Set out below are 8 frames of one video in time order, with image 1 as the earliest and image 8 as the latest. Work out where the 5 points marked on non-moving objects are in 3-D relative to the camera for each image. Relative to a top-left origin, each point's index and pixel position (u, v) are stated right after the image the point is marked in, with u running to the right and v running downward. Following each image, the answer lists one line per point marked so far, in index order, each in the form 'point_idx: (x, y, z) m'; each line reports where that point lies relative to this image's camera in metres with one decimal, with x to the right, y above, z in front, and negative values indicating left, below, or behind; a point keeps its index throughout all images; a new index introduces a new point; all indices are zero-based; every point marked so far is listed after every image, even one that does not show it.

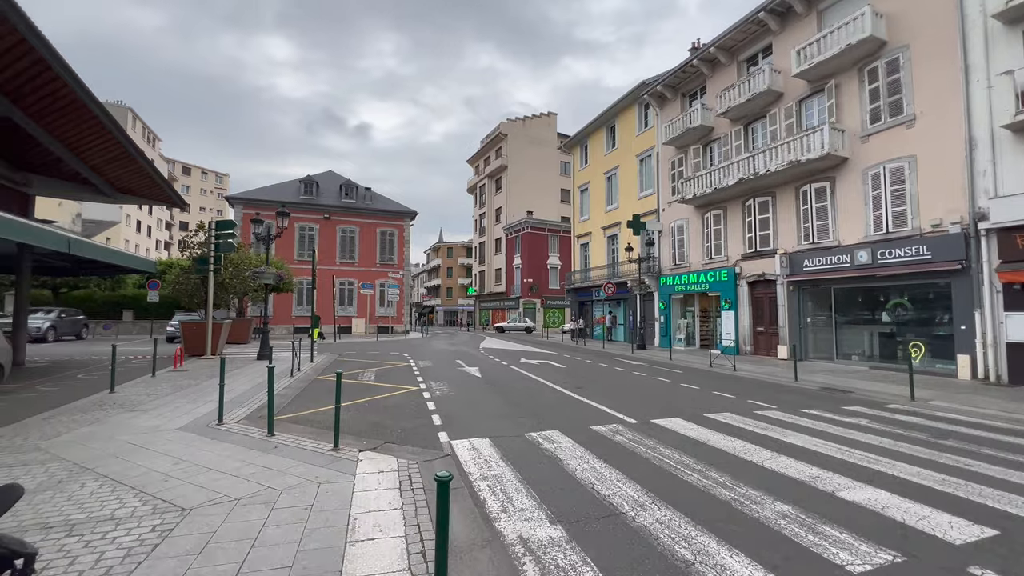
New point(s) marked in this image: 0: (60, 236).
0: (-11.4, +1.3, +10.7) m
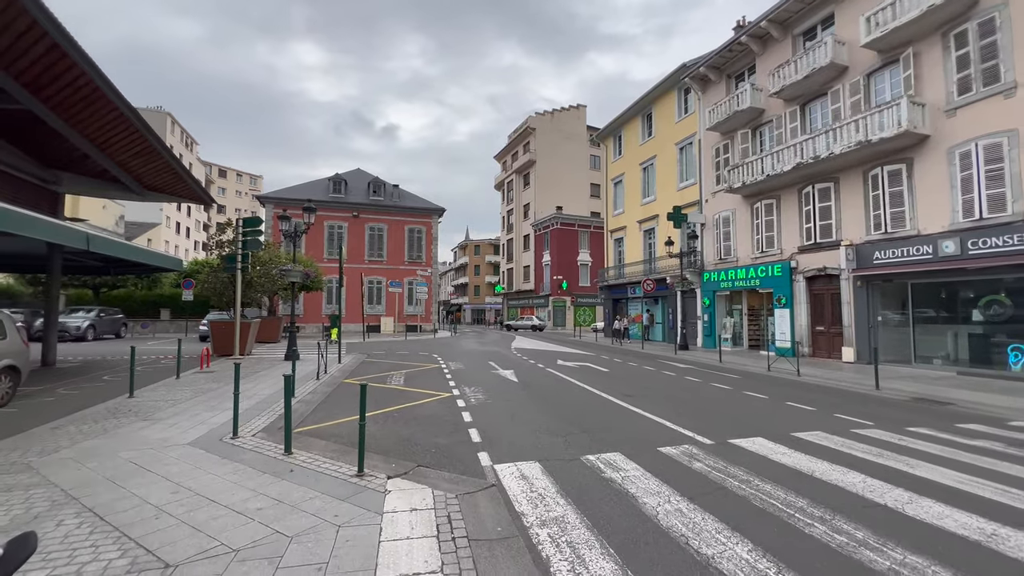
0: (-10.5, +1.4, +10.3) m
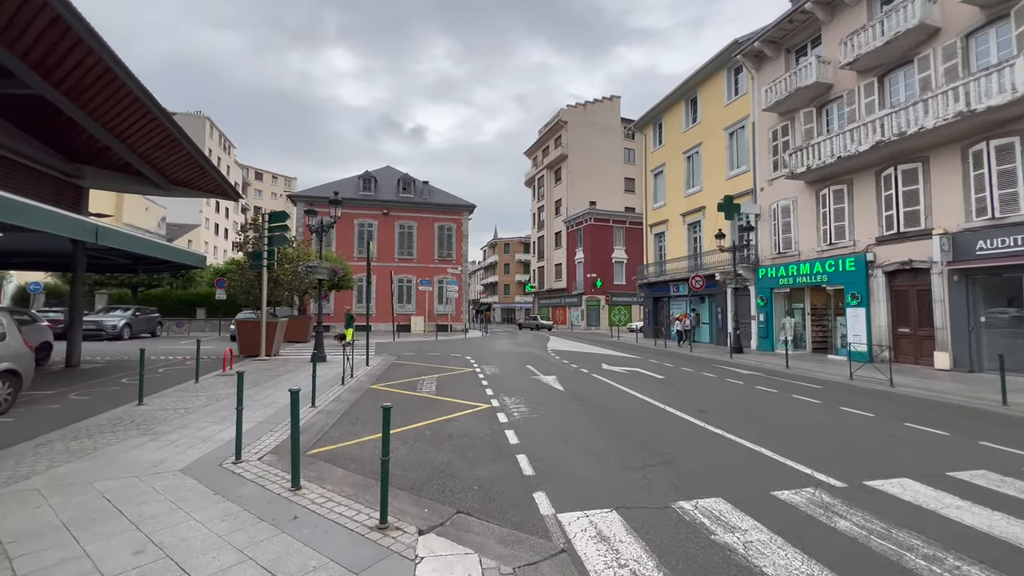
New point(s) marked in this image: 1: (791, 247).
0: (-9.5, +1.4, +9.7) m
1: (+12.5, +1.8, +19.2) m
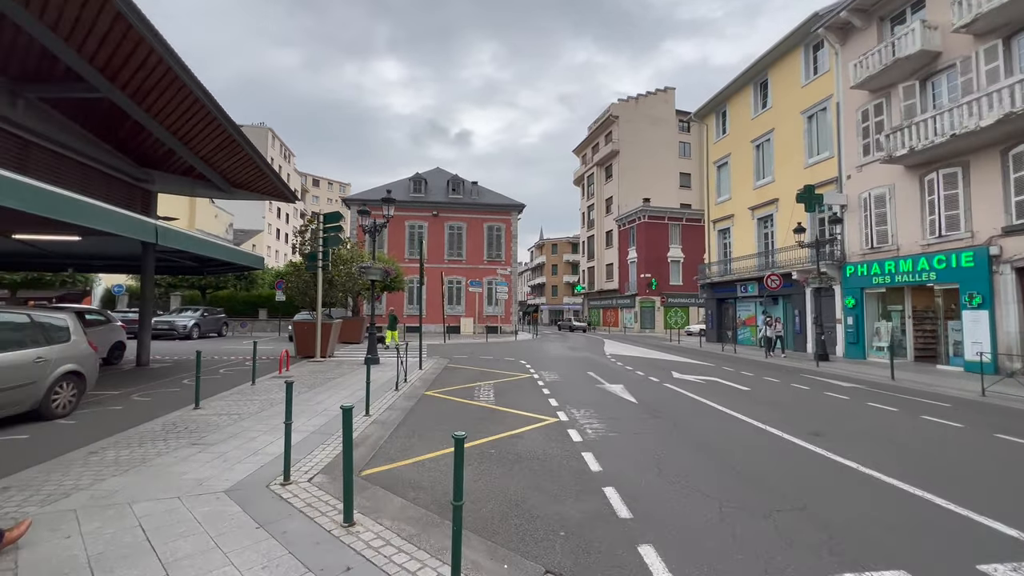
0: (-8.1, +1.4, +9.7) m
1: (+14.7, +1.8, +16.9) m
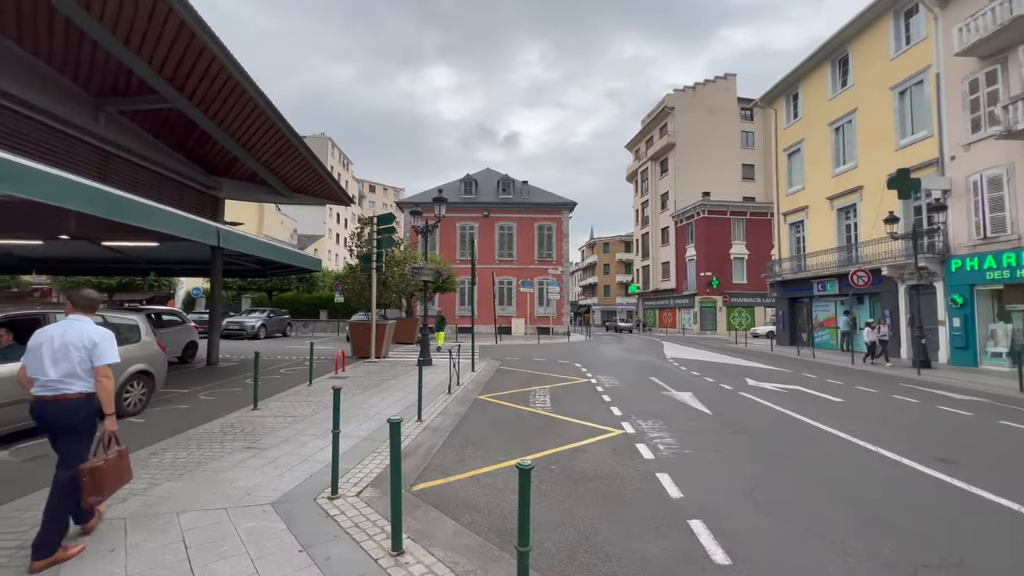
0: (-6.9, +1.4, +10.0) m
1: (+16.7, +2.0, +14.5) m
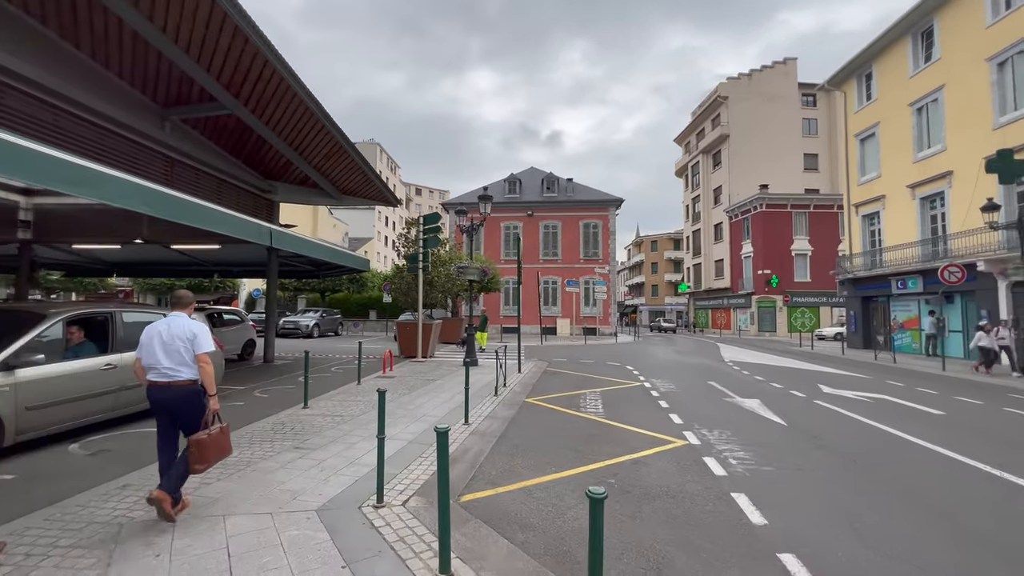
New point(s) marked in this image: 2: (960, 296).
0: (-5.7, +1.4, +10.3) m
1: (+18.1, +2.1, +12.4) m
2: (+18.7, -0.3, +17.9) m
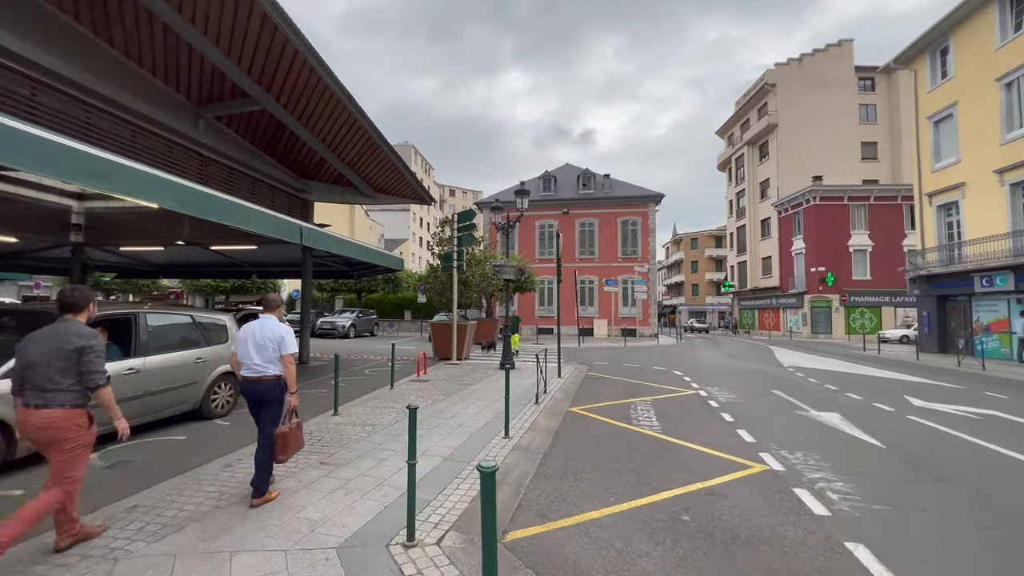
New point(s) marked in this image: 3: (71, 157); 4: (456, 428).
0: (-4.8, +1.4, +10.0) m
1: (+19.1, +2.2, +10.2) m
2: (+20.1, -0.2, +15.7) m
3: (-5.3, +1.6, +5.2) m
4: (-0.9, -2.2, +6.7) m
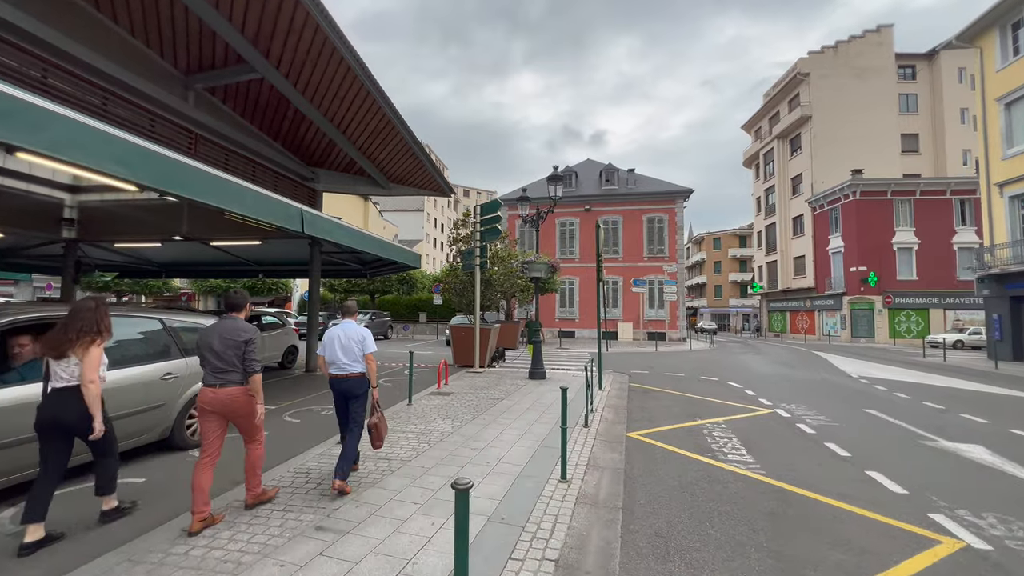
0: (-4.0, +1.4, +8.5) m
1: (+19.9, +2.2, +8.1) m
2: (+21.0, -0.2, +13.5) m
3: (-4.7, +1.6, +3.8) m
4: (-0.2, -2.1, +5.2) m
